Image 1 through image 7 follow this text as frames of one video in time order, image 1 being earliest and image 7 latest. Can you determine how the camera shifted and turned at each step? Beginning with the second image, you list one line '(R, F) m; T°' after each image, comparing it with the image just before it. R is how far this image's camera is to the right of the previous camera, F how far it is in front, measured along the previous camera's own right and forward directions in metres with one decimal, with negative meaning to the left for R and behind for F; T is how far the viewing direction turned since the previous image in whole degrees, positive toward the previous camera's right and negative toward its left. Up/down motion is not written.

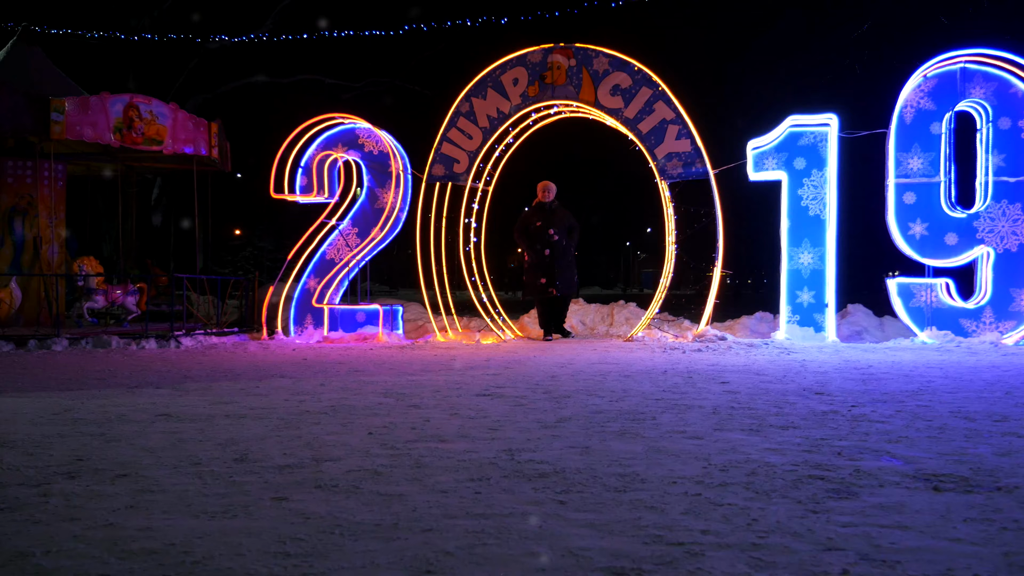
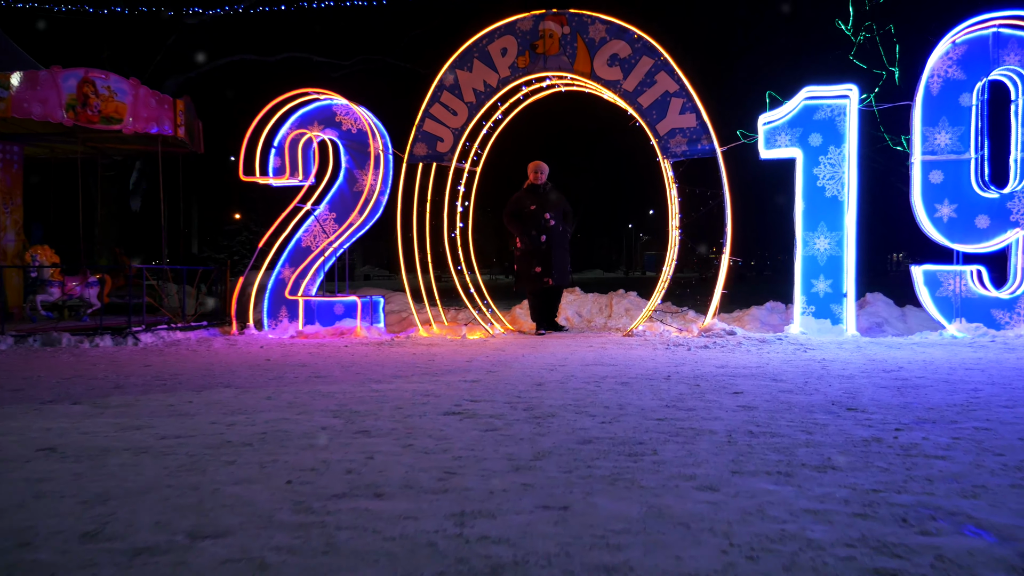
(+0.1, +0.7) m; 0°
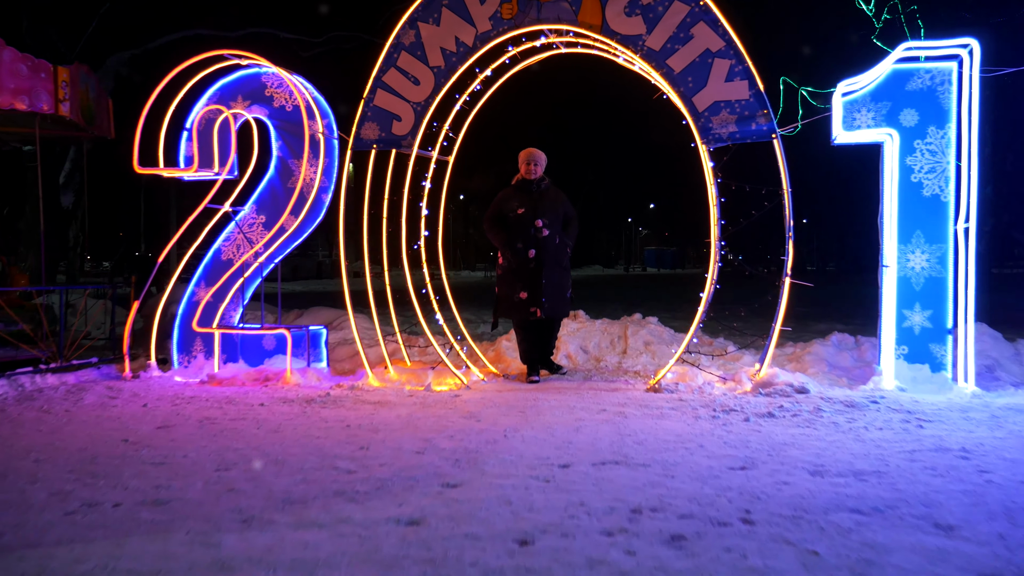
(+0.1, +1.9) m; 0°
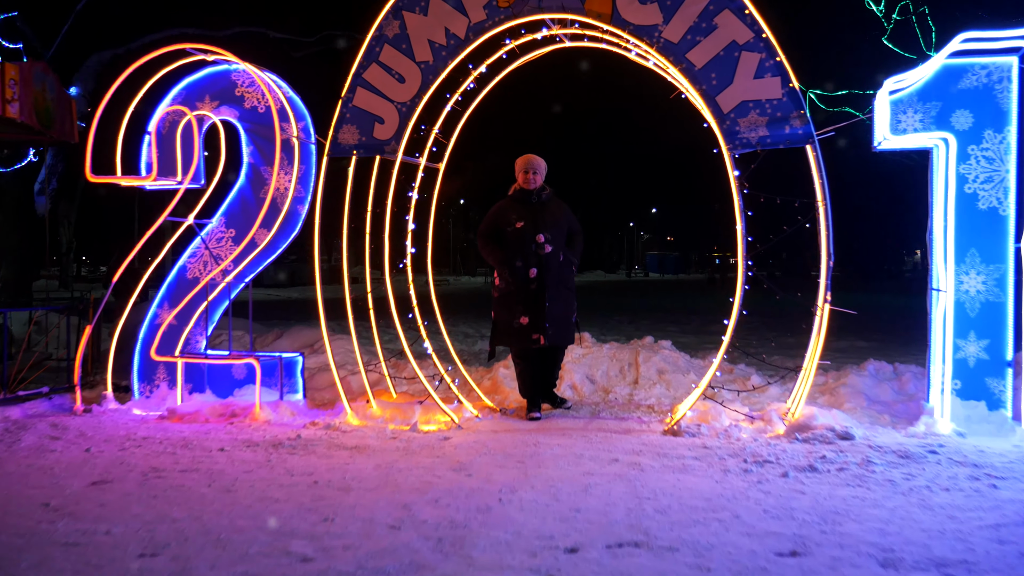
(0.0, +0.6) m; 0°
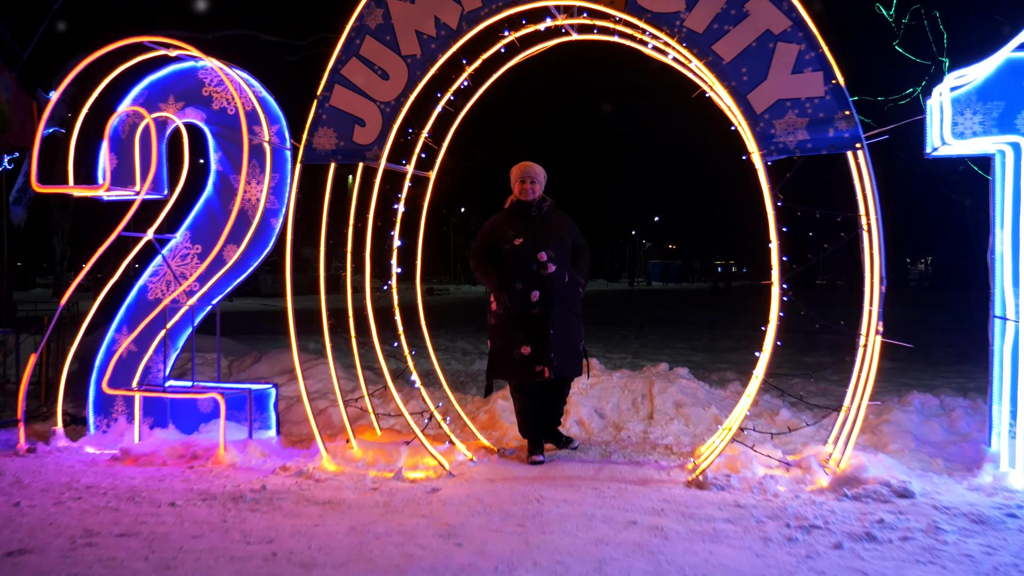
(0.0, +0.6) m; 0°
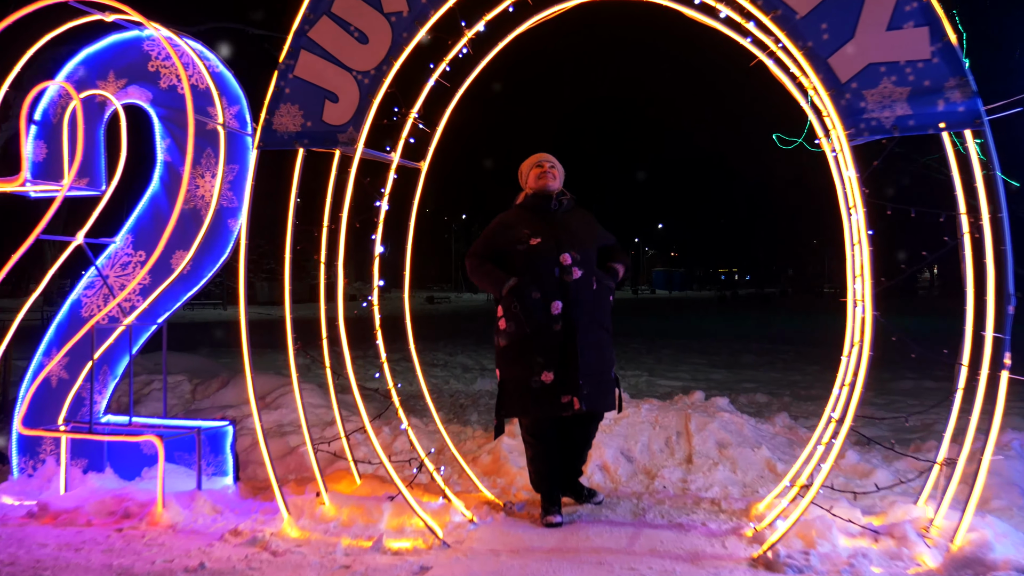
(0.0, +0.9) m; 0°
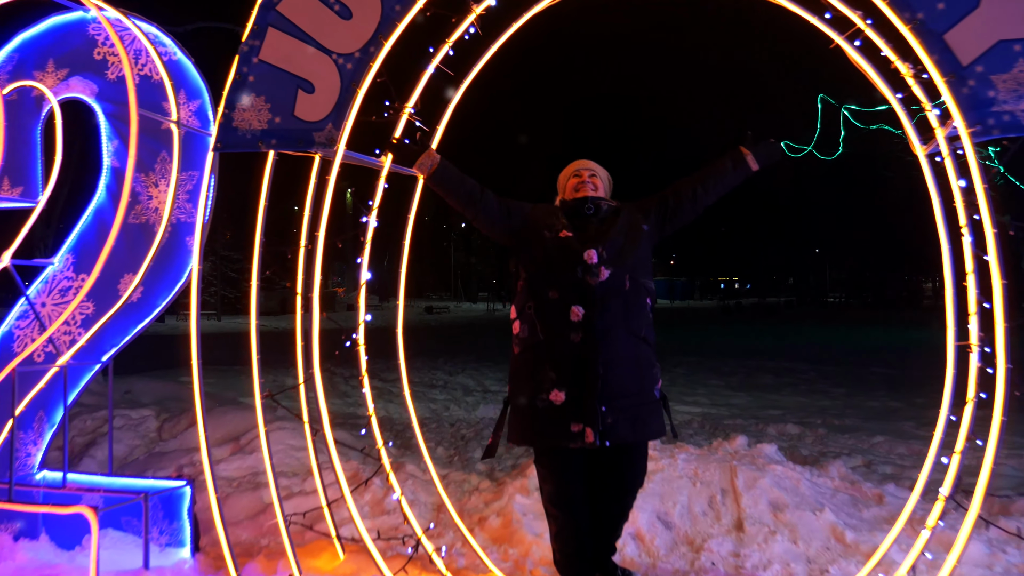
(-0.1, +0.7) m; 0°
